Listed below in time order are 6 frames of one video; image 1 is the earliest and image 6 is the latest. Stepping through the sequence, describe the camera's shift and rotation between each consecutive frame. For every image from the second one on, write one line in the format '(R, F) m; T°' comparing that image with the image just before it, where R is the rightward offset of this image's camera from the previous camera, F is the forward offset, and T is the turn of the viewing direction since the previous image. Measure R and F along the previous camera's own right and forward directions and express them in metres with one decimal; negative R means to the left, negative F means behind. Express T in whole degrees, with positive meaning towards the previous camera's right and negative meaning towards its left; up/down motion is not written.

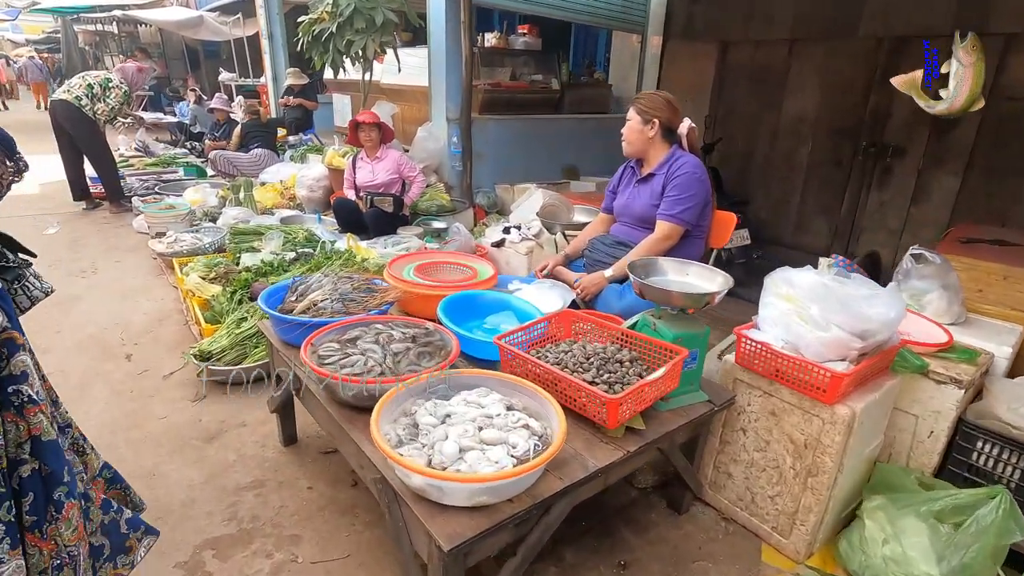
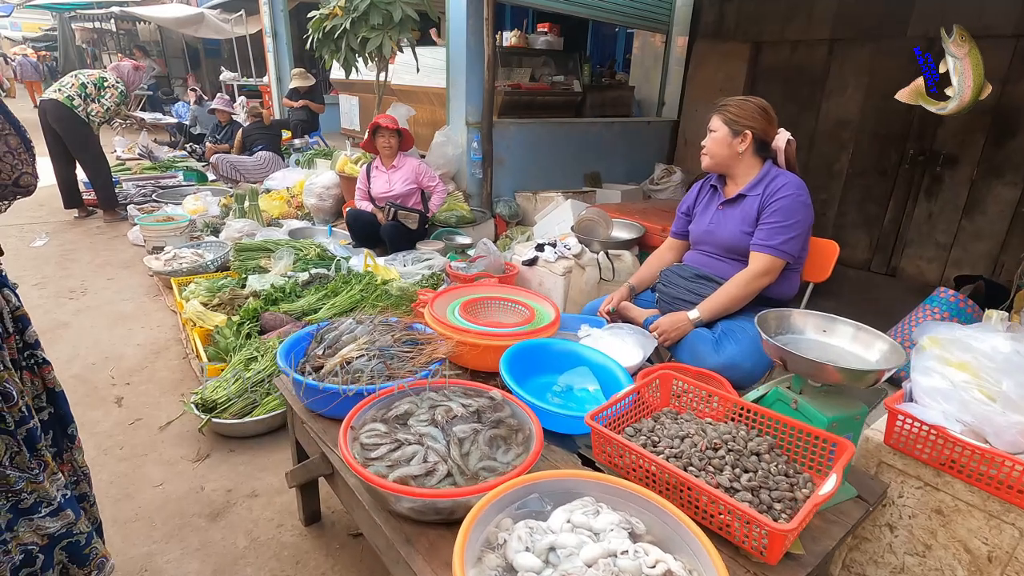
(-0.3, +0.4) m; 0°
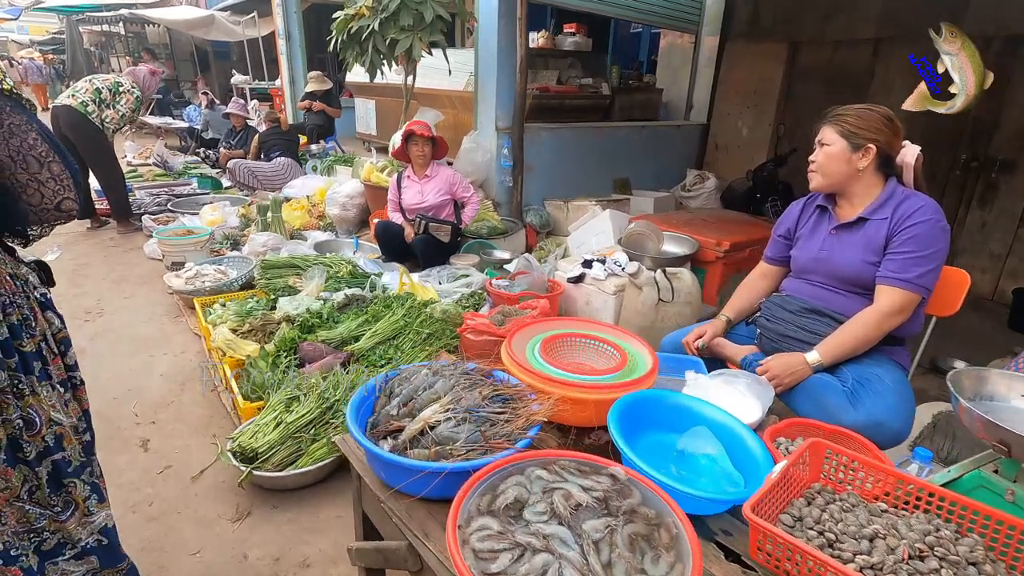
(-0.3, +0.3) m; 0°
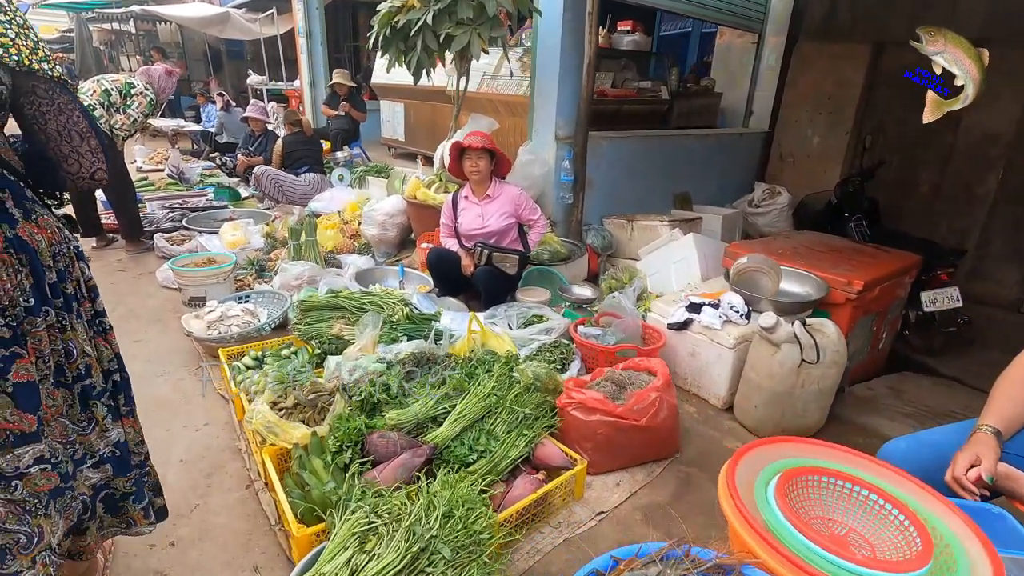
(-0.5, +0.7) m; -1°
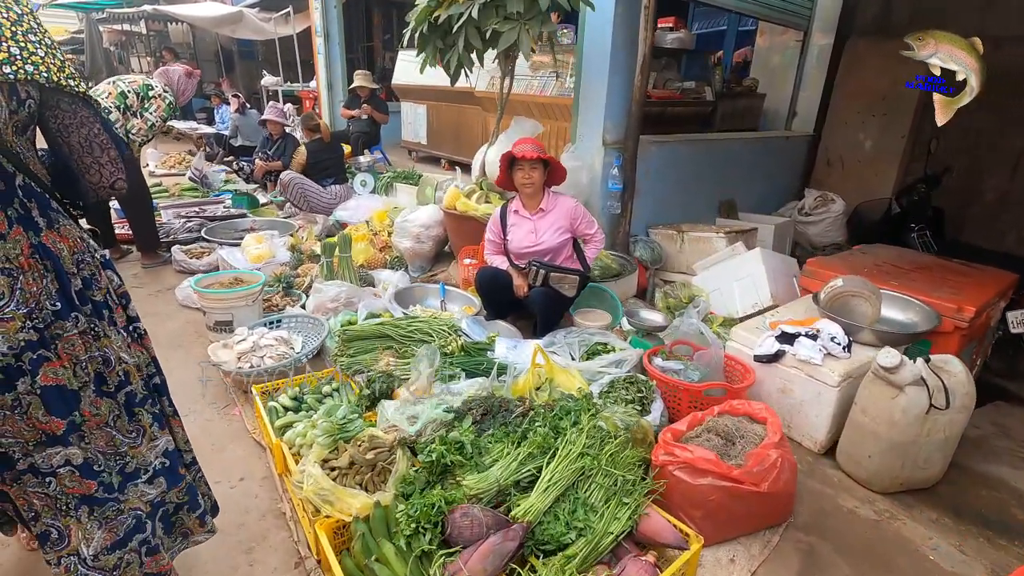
(-0.3, +0.4) m; -1°
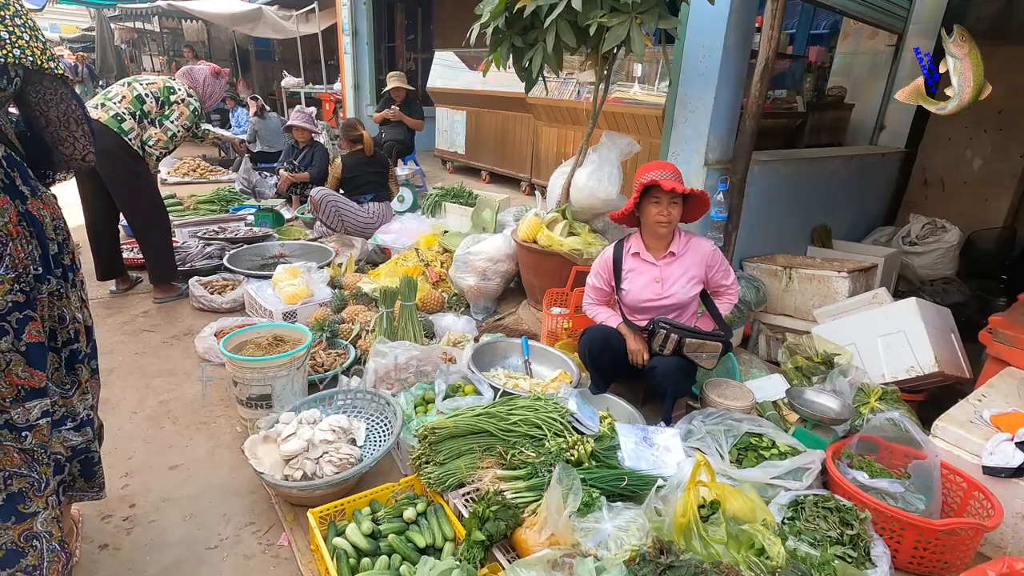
(-0.6, +0.8) m; 0°
